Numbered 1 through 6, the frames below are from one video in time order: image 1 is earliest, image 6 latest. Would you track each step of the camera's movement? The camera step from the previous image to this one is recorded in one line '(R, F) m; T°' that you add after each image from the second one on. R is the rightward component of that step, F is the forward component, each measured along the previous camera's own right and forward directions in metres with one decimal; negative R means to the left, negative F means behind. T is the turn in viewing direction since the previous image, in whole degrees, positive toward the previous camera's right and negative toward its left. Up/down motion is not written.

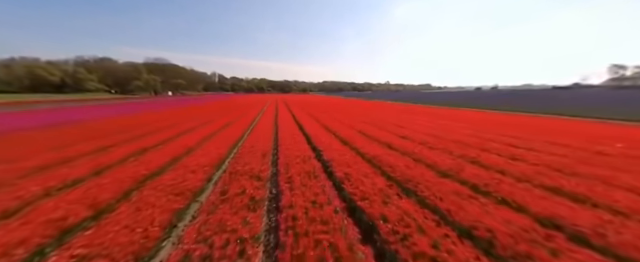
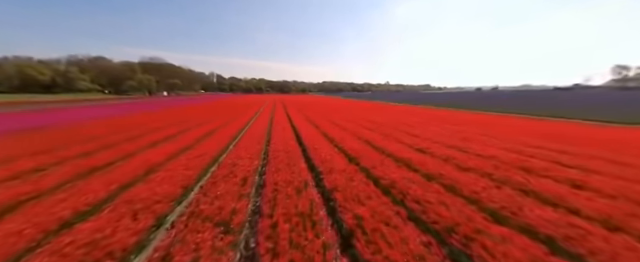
(0.0, +1.8) m; 0°
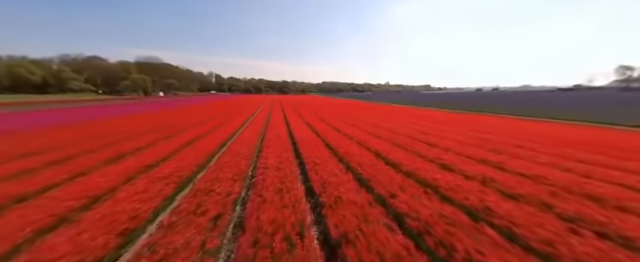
(0.0, +1.6) m; 0°
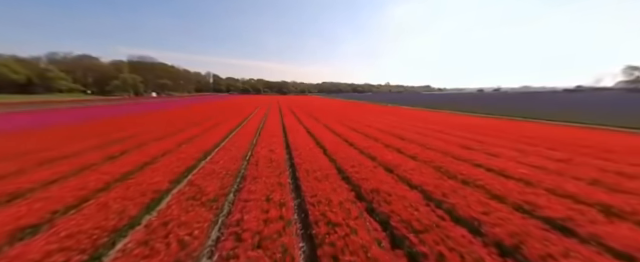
(-0.4, +2.9) m; 0°
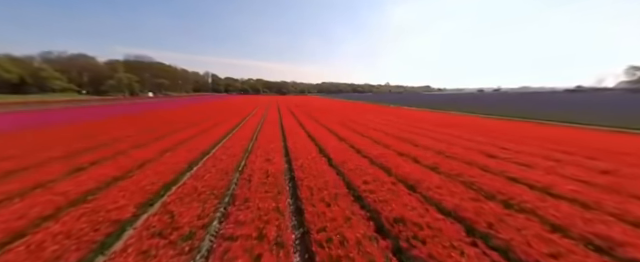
(-0.2, +1.1) m; 0°
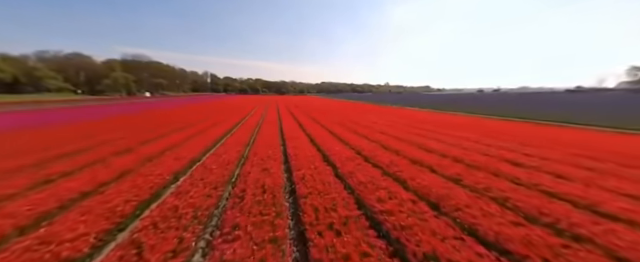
(-0.1, +0.8) m; 0°
